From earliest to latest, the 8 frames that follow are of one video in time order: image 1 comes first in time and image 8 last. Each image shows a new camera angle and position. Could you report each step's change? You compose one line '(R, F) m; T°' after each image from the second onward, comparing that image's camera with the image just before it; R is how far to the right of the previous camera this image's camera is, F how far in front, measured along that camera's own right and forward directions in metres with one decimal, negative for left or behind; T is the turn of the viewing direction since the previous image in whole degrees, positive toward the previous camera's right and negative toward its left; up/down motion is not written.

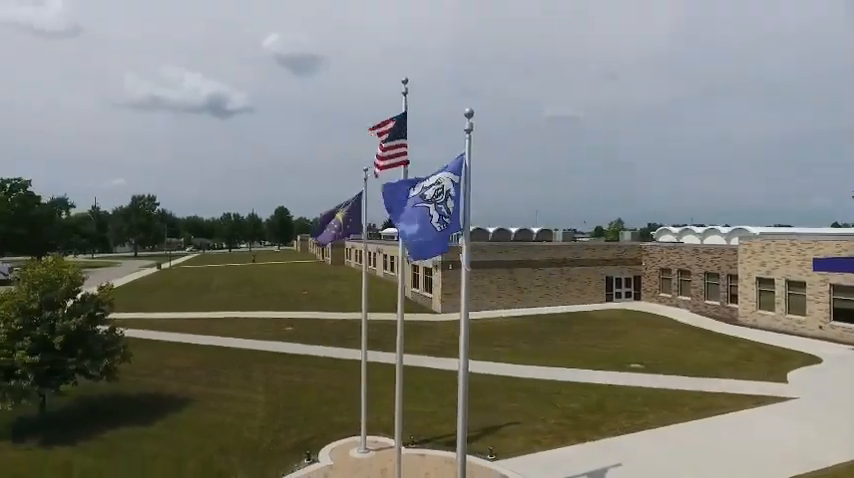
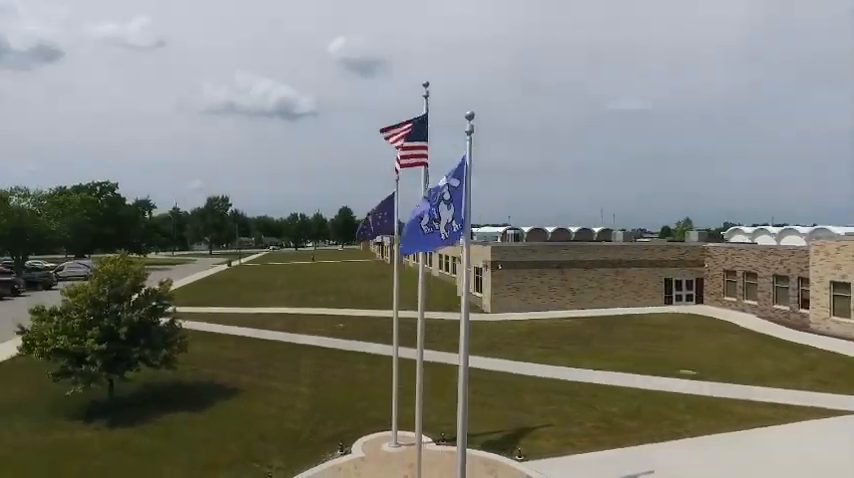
(+0.8, -0.1) m; -7°
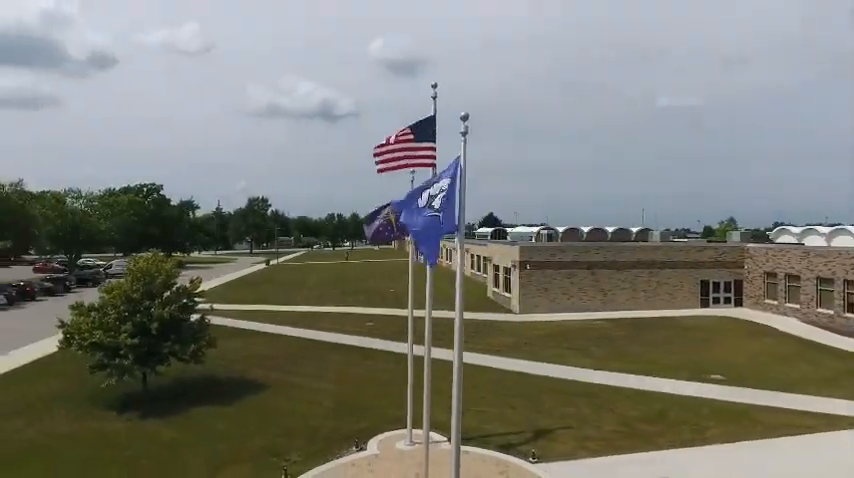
(+0.6, -0.1) m; -4°
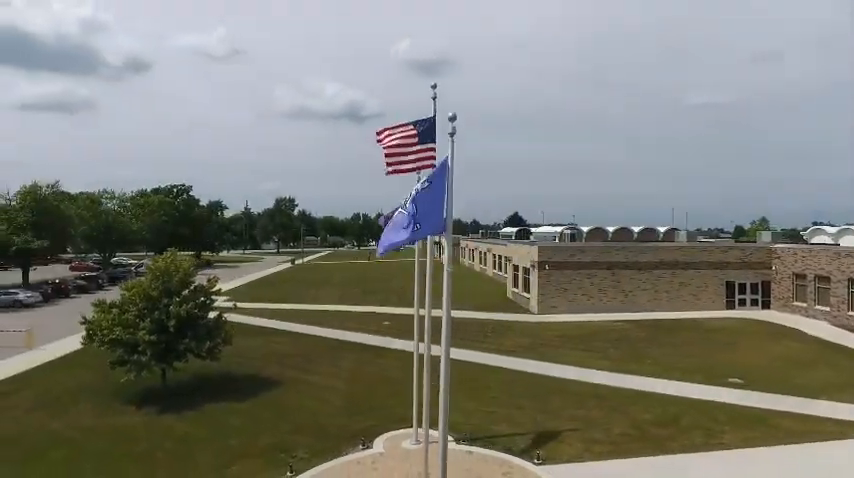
(+0.5, 0.0) m; -3°
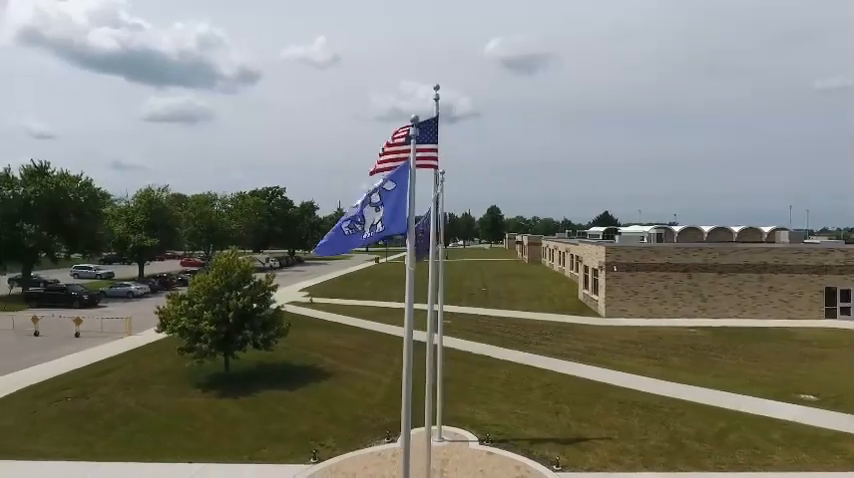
(+1.7, 0.0) m; -10°
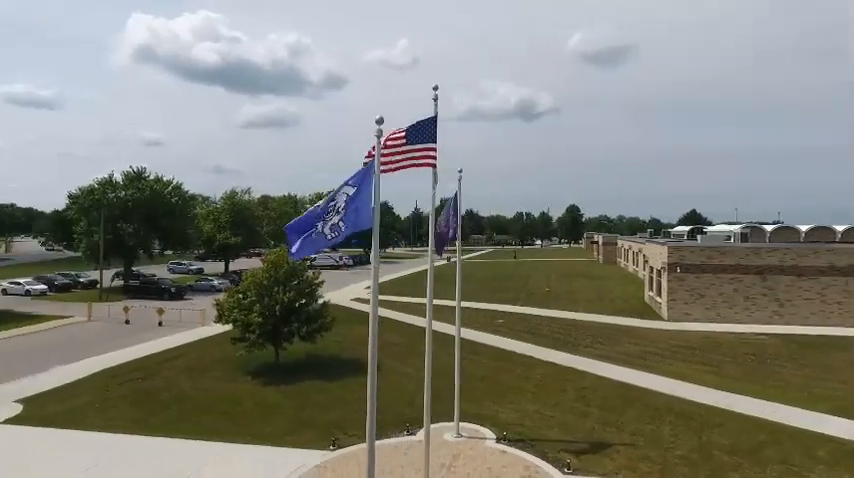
(+1.6, -0.1) m; -9°
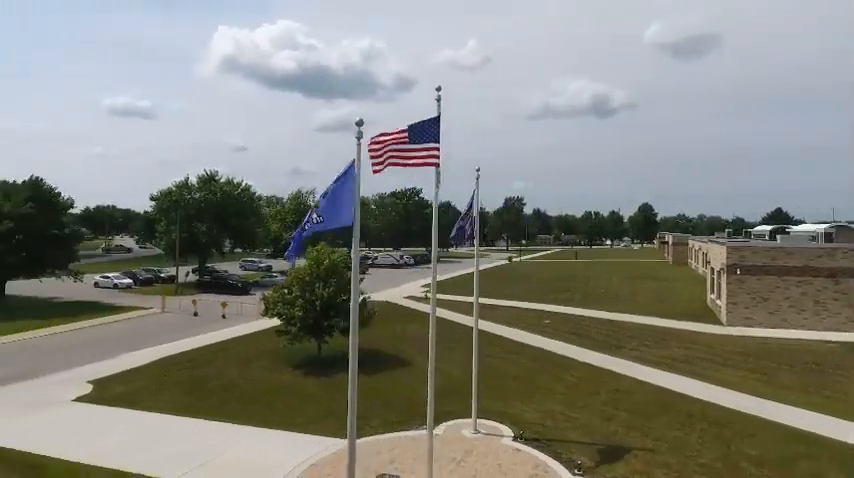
(+1.3, -0.2) m; -8°
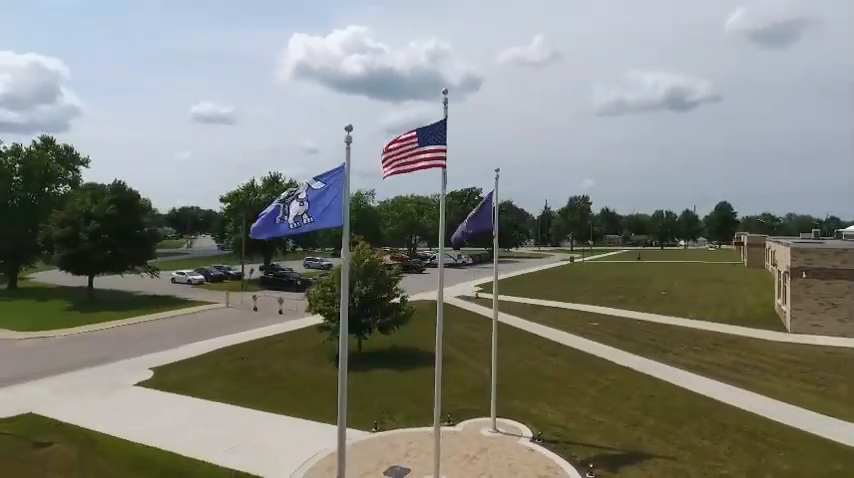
(+1.3, -0.2) m; -7°
